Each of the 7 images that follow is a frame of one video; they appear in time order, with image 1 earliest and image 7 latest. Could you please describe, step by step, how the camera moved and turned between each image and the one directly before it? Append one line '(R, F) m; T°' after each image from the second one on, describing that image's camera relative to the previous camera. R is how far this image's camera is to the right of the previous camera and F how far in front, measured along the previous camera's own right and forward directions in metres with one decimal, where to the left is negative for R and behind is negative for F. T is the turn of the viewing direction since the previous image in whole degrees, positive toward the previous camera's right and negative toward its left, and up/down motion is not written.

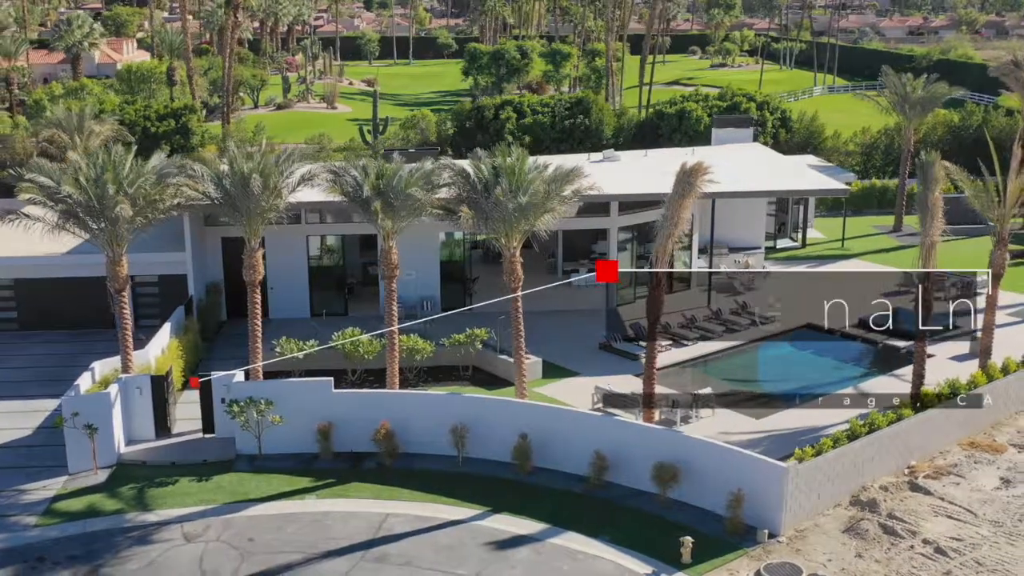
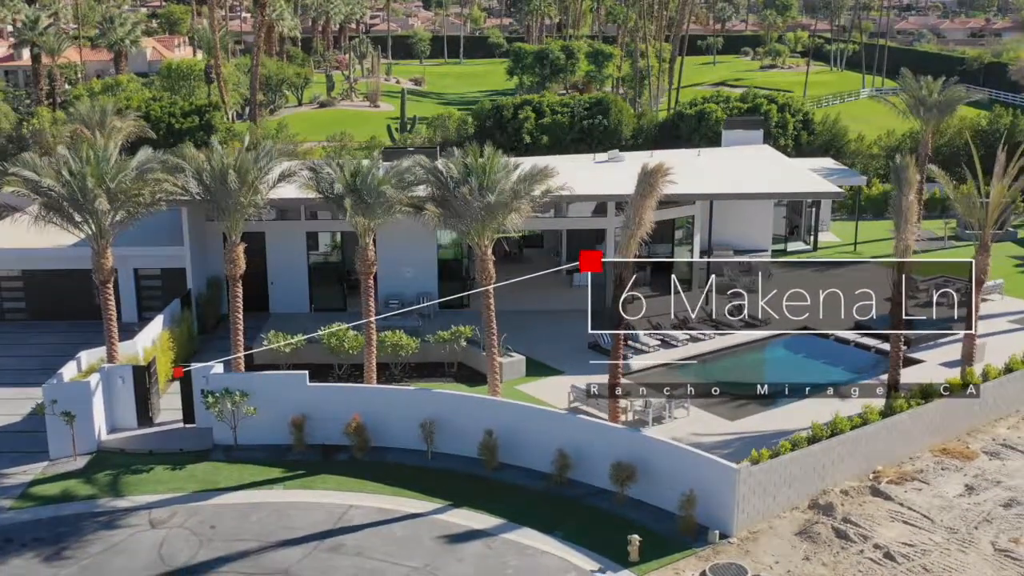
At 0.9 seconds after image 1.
(+1.7, -0.2) m; -3°
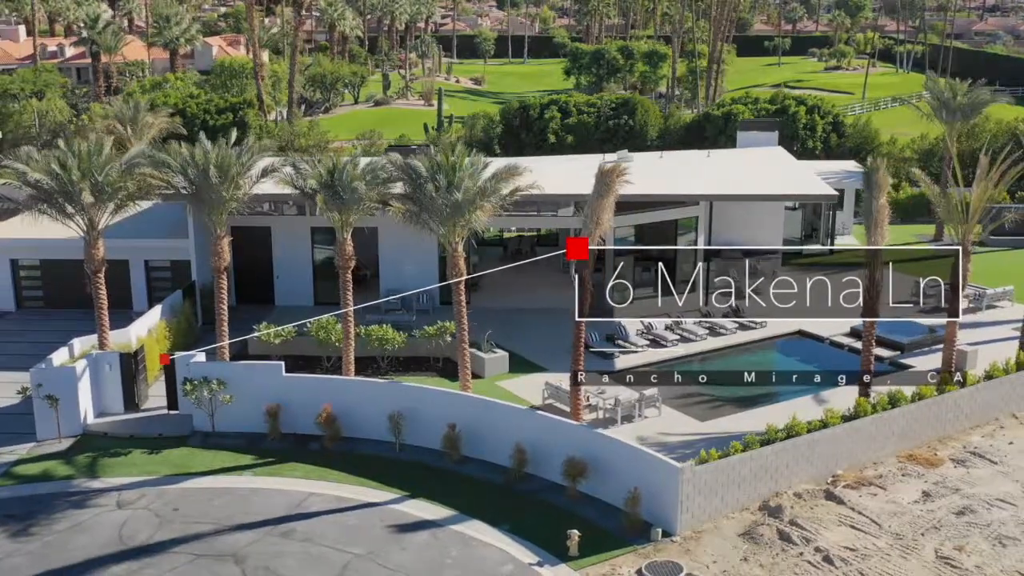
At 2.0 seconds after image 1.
(+2.0, -0.2) m; -4°
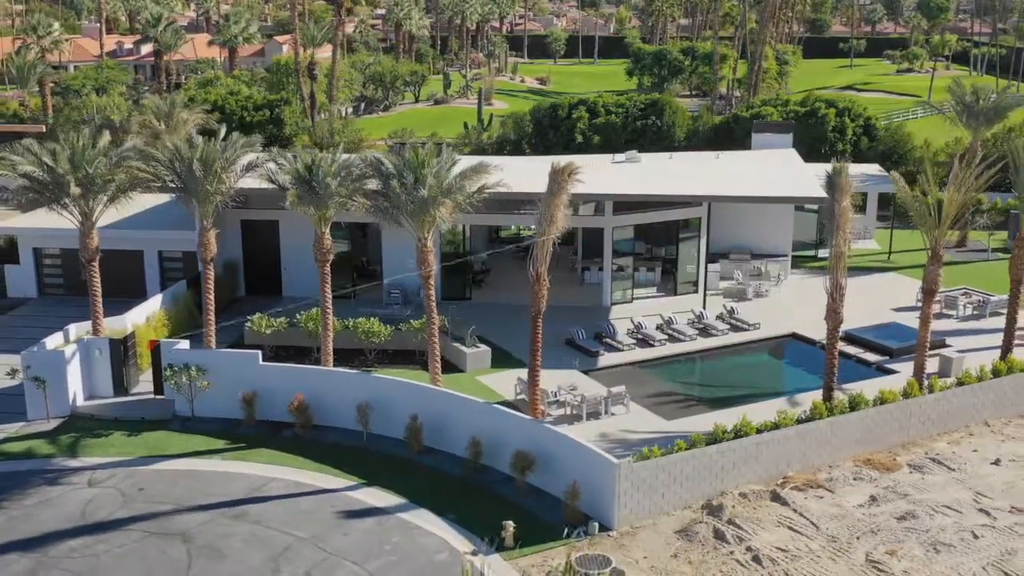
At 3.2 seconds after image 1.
(+2.3, -0.3) m; -4°
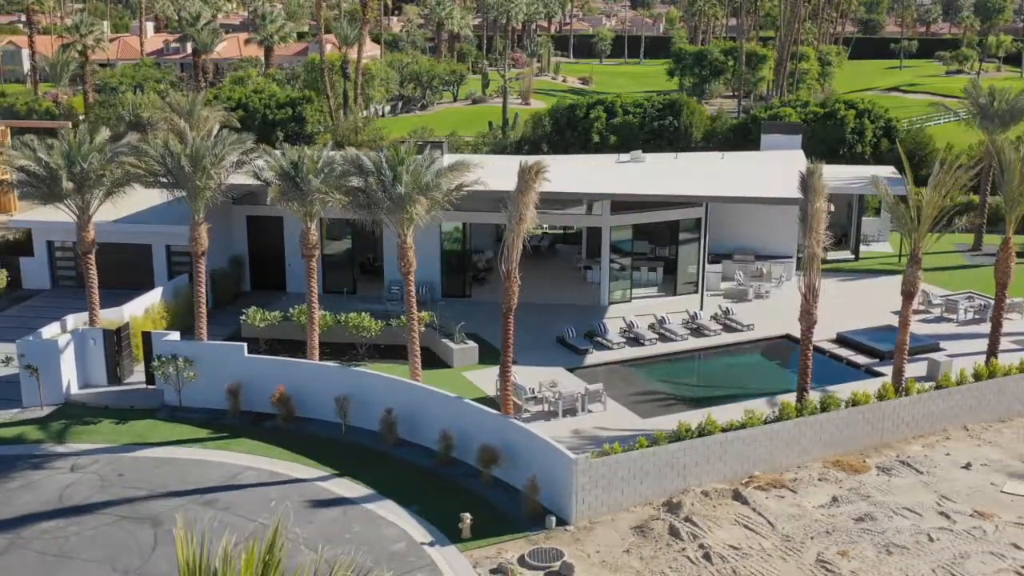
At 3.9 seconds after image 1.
(+1.5, -0.2) m; -3°
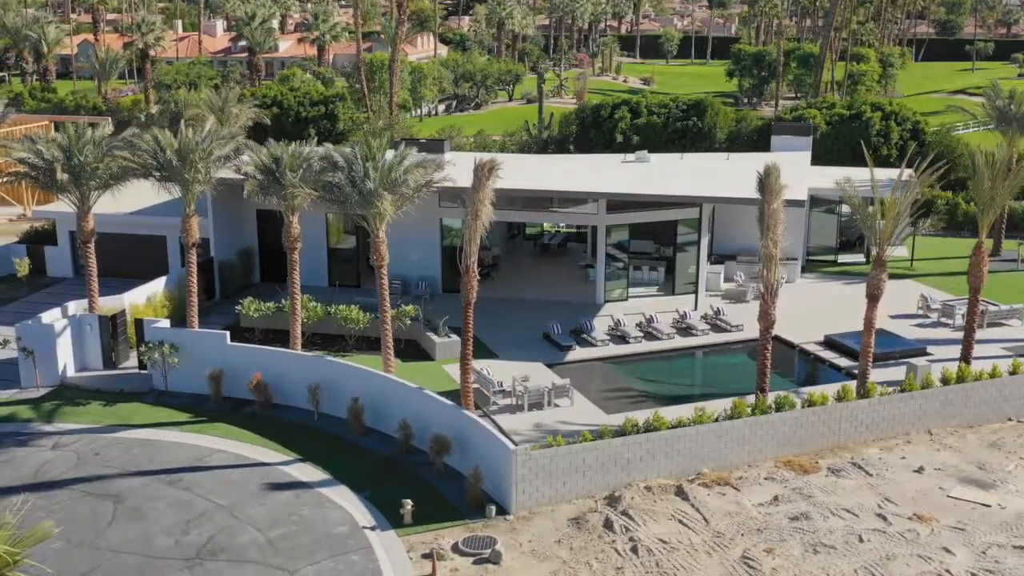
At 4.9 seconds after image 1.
(+2.2, -0.4) m; -4°
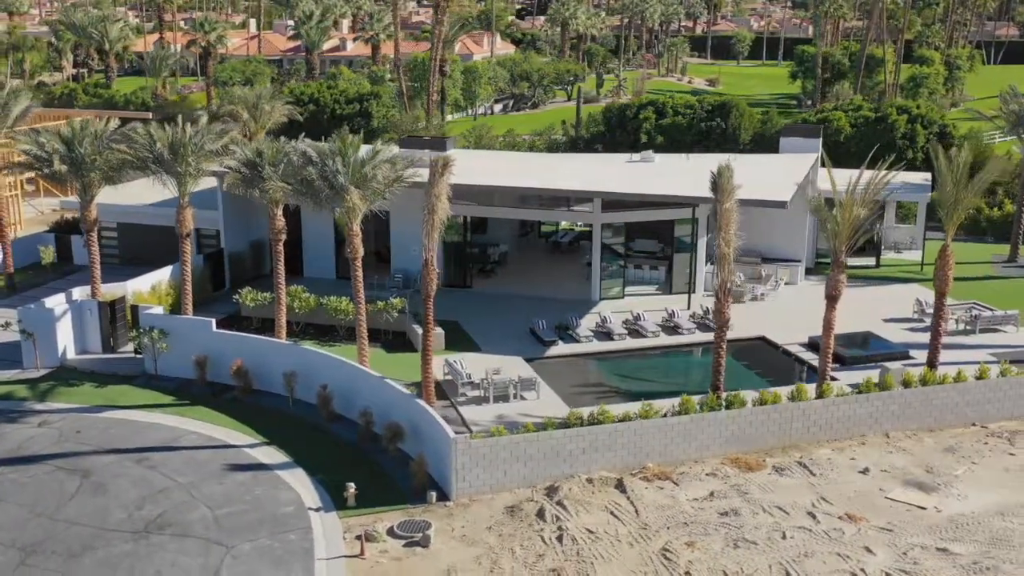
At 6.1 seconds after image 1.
(+2.4, -0.5) m; -4°
